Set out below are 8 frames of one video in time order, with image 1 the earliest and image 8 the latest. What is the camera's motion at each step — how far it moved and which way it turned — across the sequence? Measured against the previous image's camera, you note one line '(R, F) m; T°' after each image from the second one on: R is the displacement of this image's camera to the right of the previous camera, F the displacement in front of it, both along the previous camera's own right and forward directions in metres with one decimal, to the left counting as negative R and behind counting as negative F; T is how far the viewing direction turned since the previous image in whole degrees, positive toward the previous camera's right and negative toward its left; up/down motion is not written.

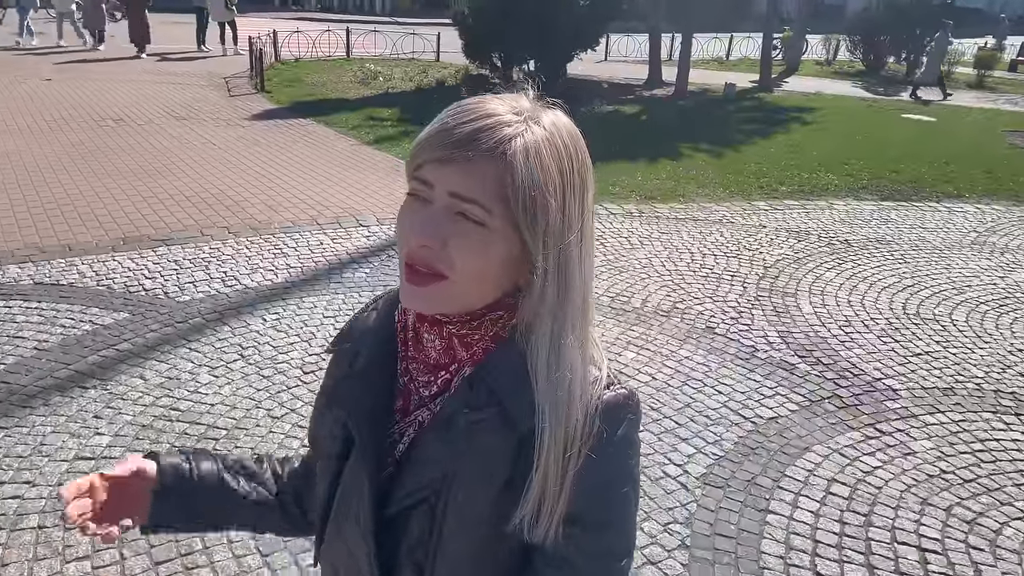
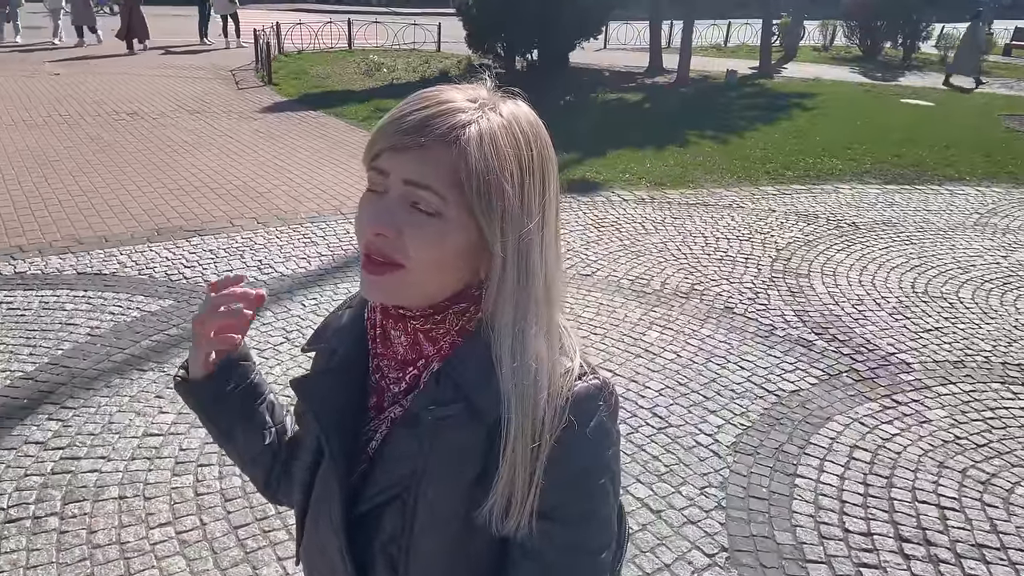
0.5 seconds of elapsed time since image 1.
(-0.2, -0.2) m; 0°
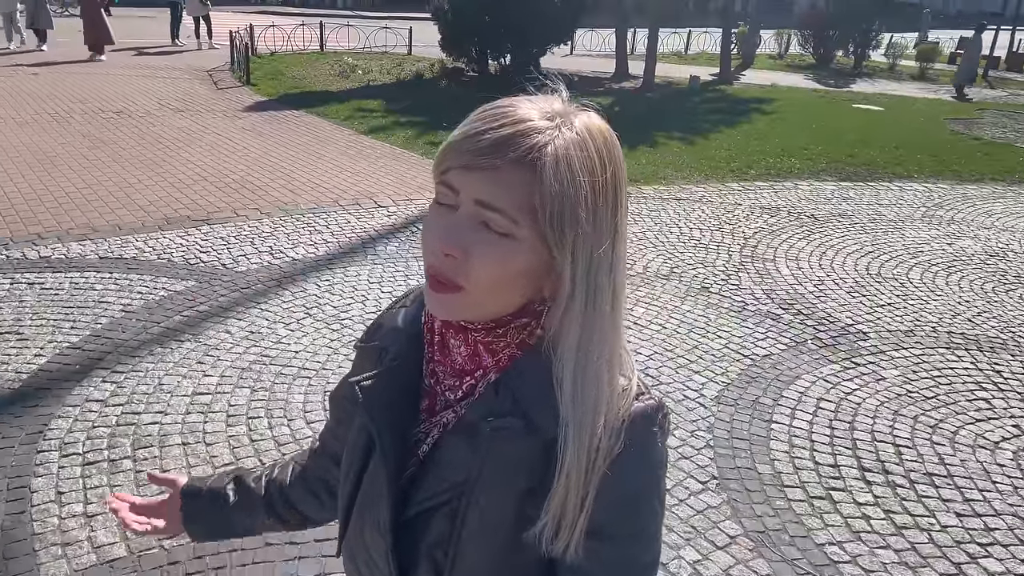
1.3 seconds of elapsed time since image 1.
(-0.3, -0.5) m; +3°
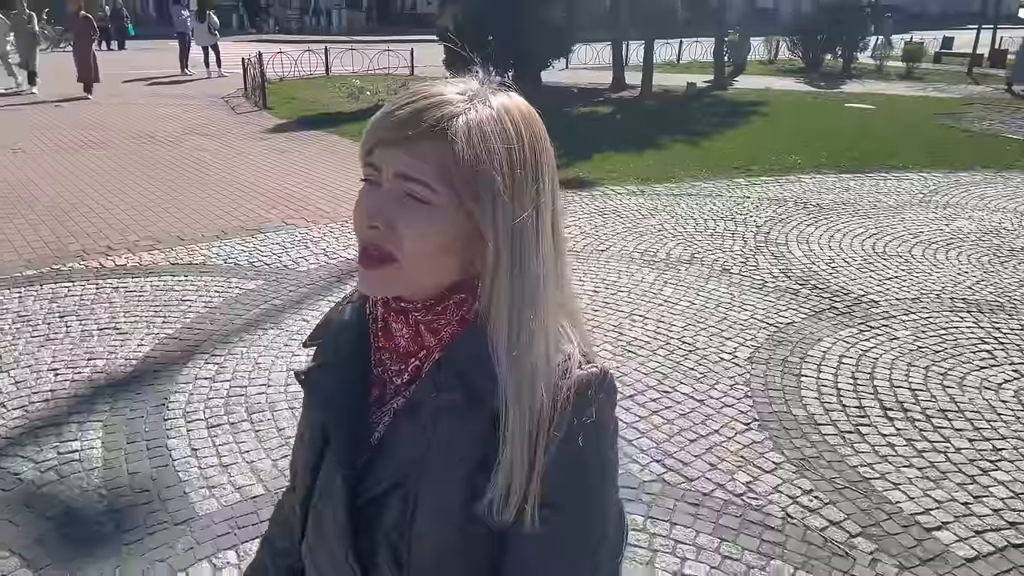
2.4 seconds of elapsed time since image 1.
(-0.3, -0.5) m; 0°
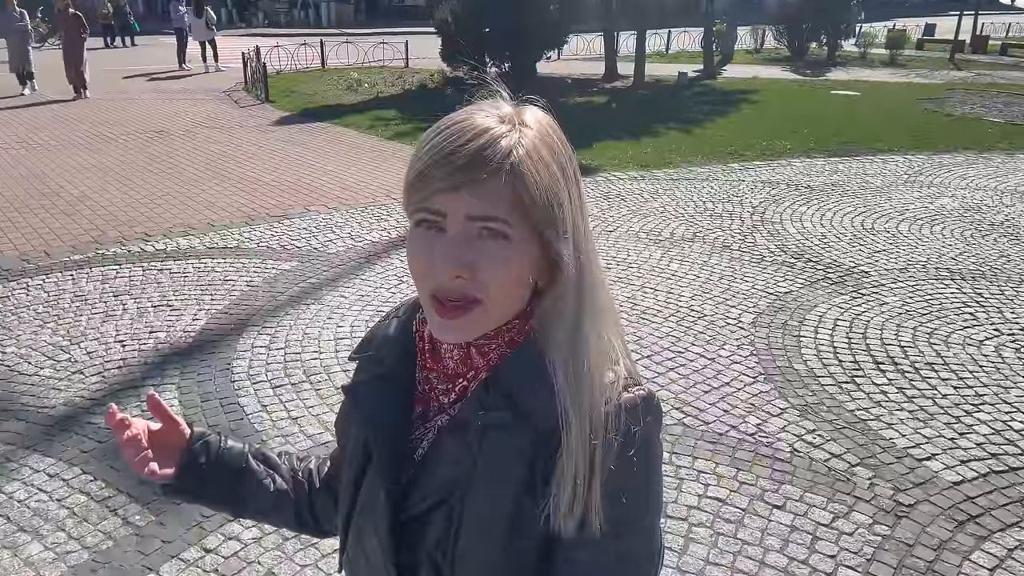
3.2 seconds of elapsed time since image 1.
(-0.2, -0.4) m; +1°
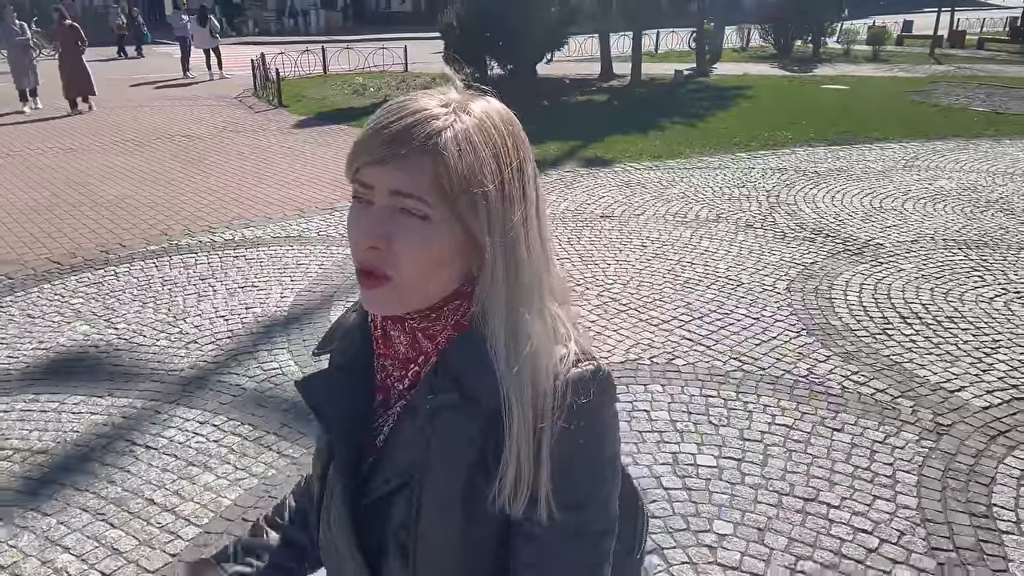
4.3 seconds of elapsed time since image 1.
(-0.6, -0.5) m; +1°
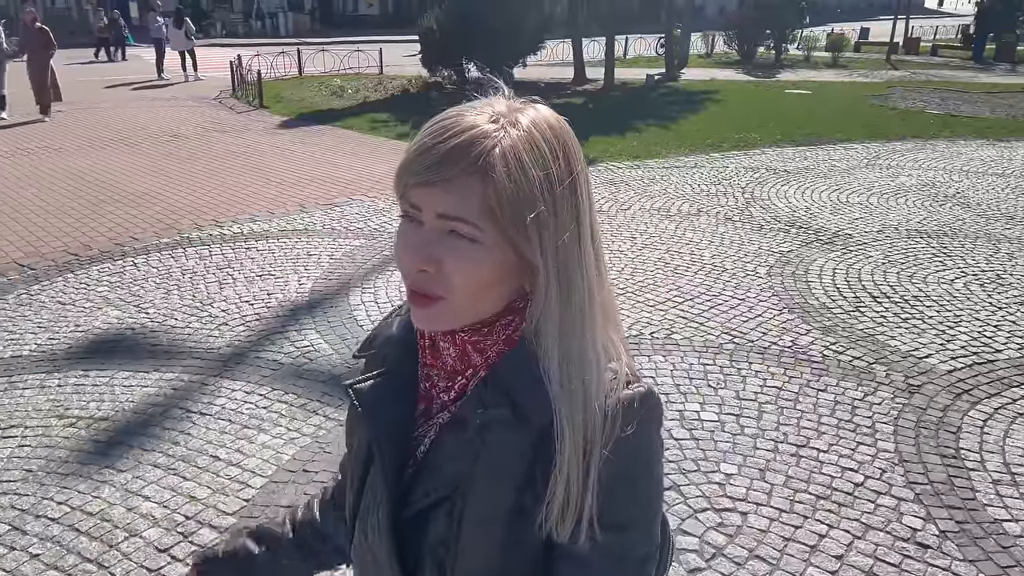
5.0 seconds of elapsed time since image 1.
(-0.3, -0.4) m; +3°
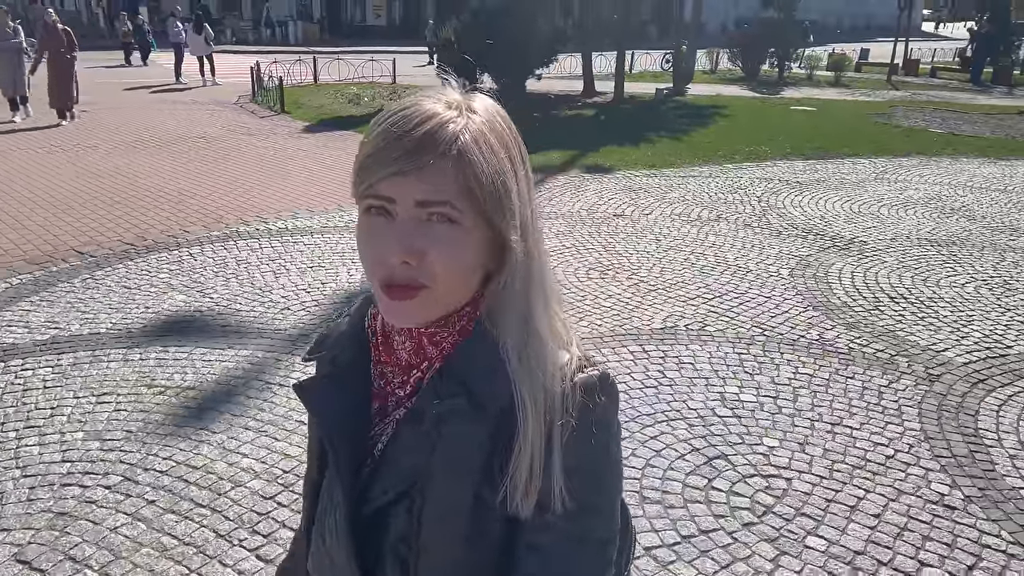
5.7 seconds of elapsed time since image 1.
(-0.4, -0.4) m; 0°
